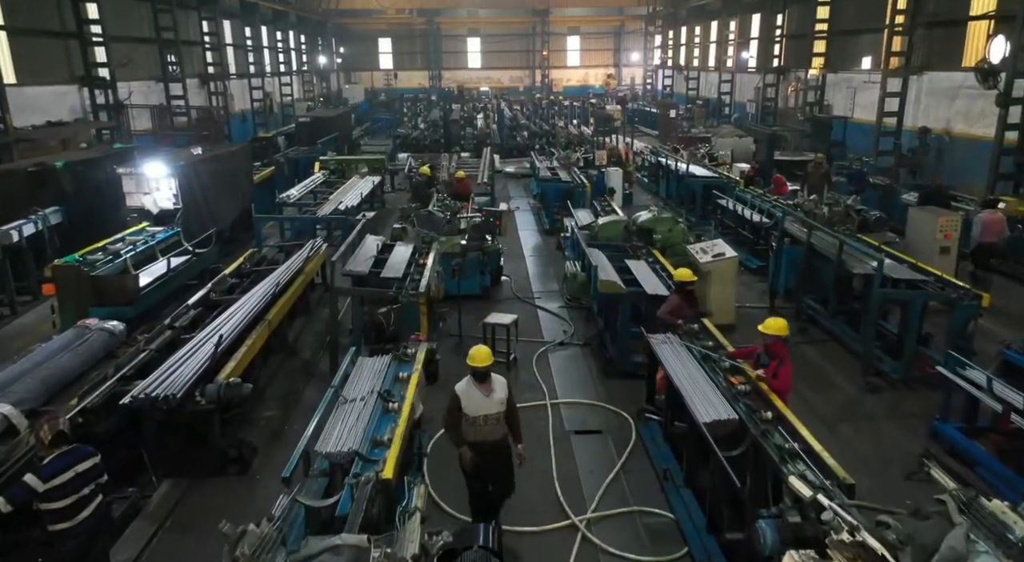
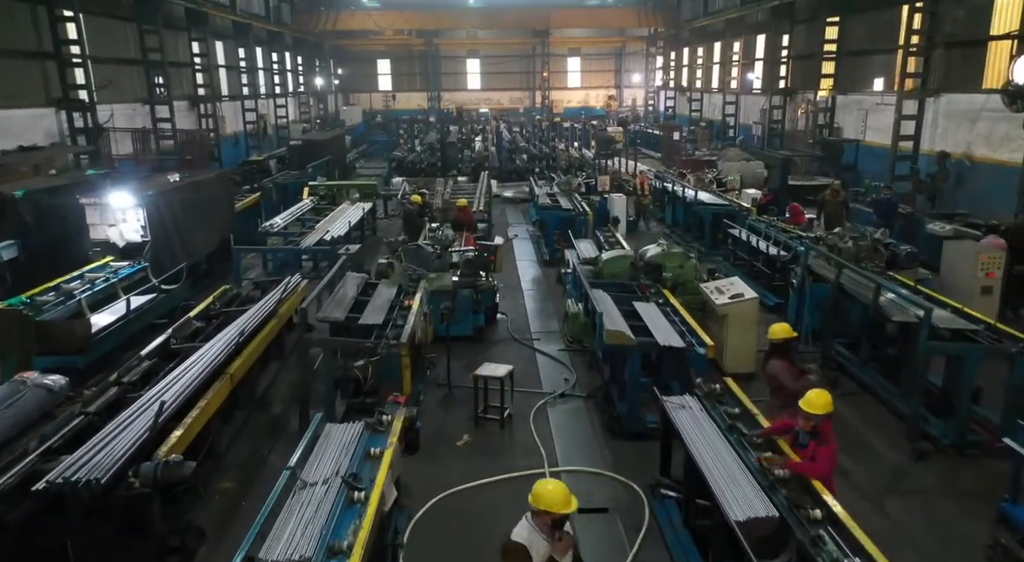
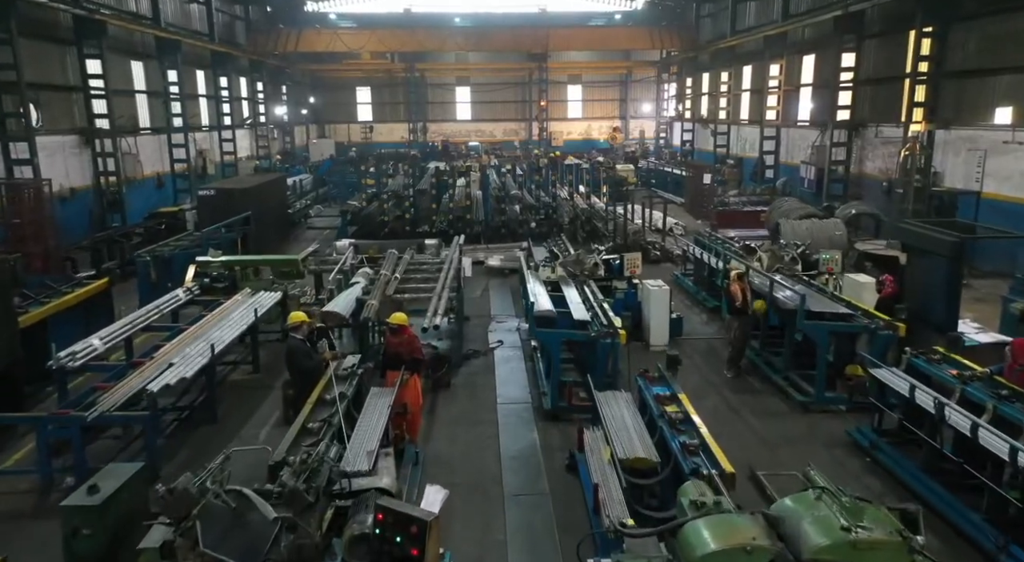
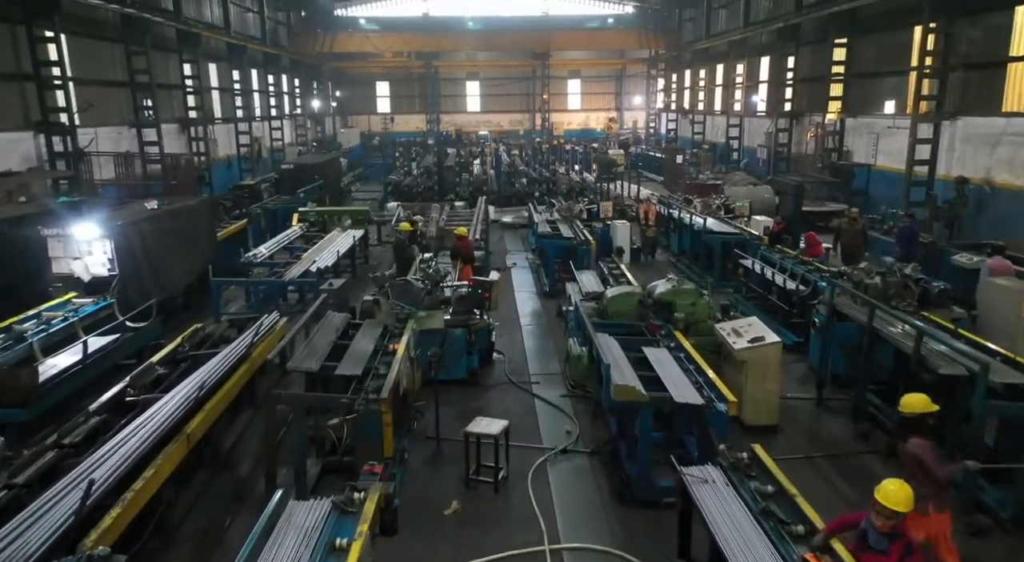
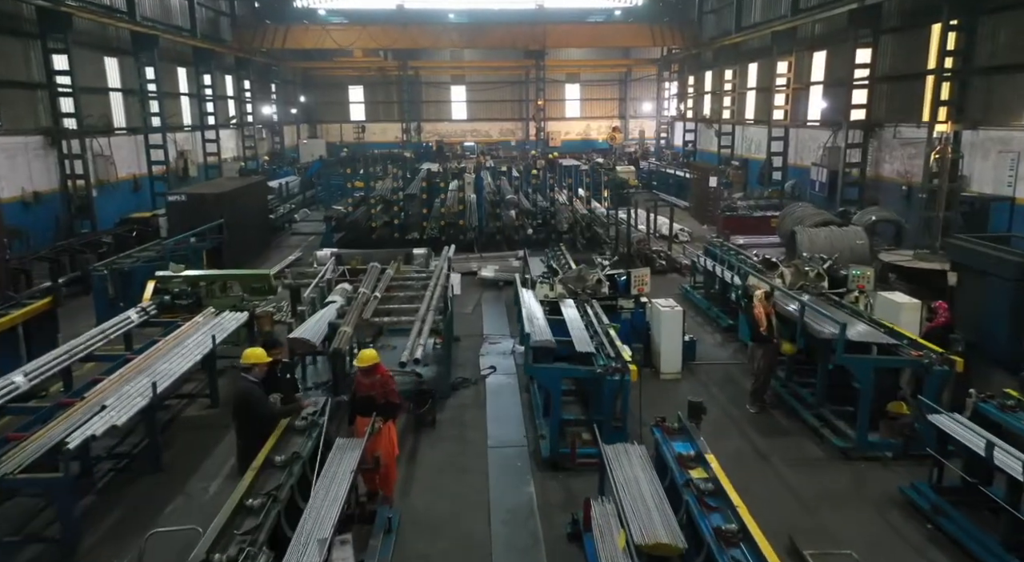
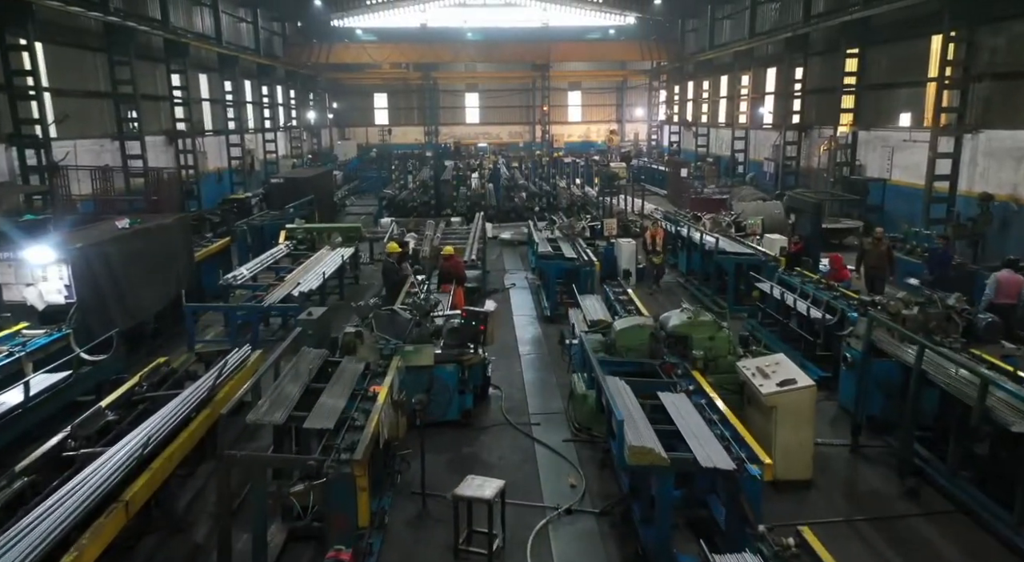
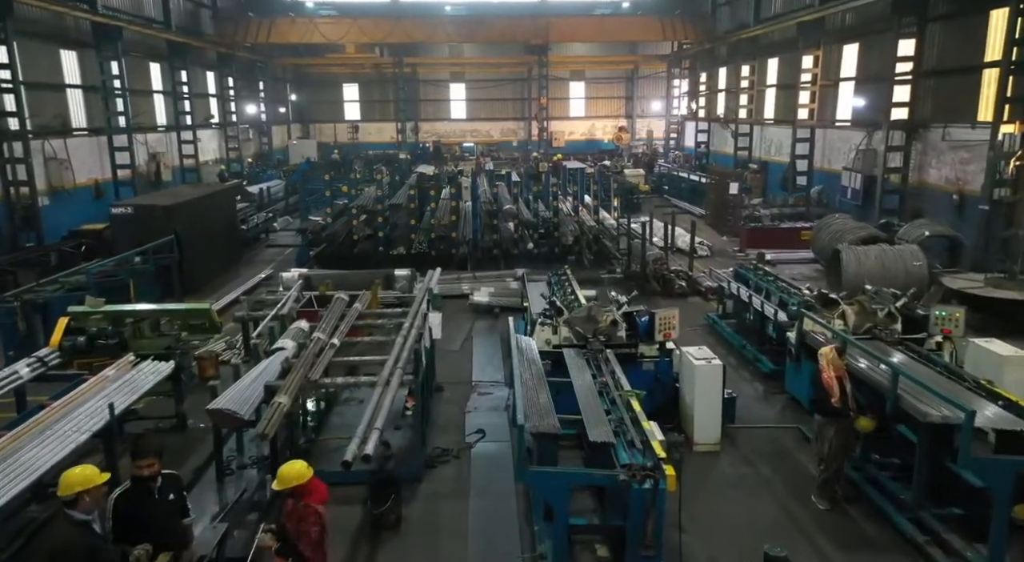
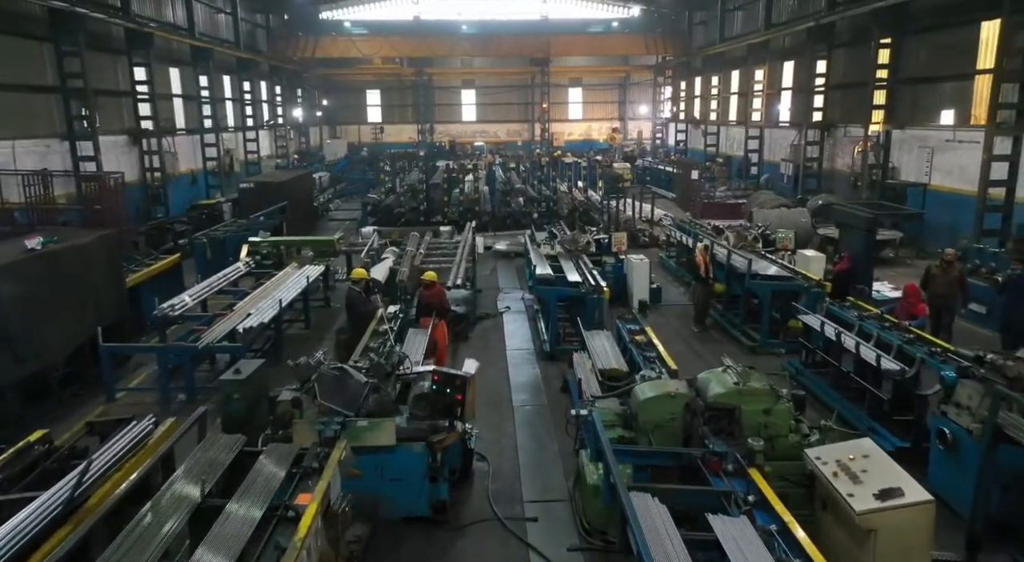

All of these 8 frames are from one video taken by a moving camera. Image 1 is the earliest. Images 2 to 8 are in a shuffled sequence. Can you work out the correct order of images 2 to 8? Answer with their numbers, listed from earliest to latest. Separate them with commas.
2, 4, 6, 8, 3, 5, 7
